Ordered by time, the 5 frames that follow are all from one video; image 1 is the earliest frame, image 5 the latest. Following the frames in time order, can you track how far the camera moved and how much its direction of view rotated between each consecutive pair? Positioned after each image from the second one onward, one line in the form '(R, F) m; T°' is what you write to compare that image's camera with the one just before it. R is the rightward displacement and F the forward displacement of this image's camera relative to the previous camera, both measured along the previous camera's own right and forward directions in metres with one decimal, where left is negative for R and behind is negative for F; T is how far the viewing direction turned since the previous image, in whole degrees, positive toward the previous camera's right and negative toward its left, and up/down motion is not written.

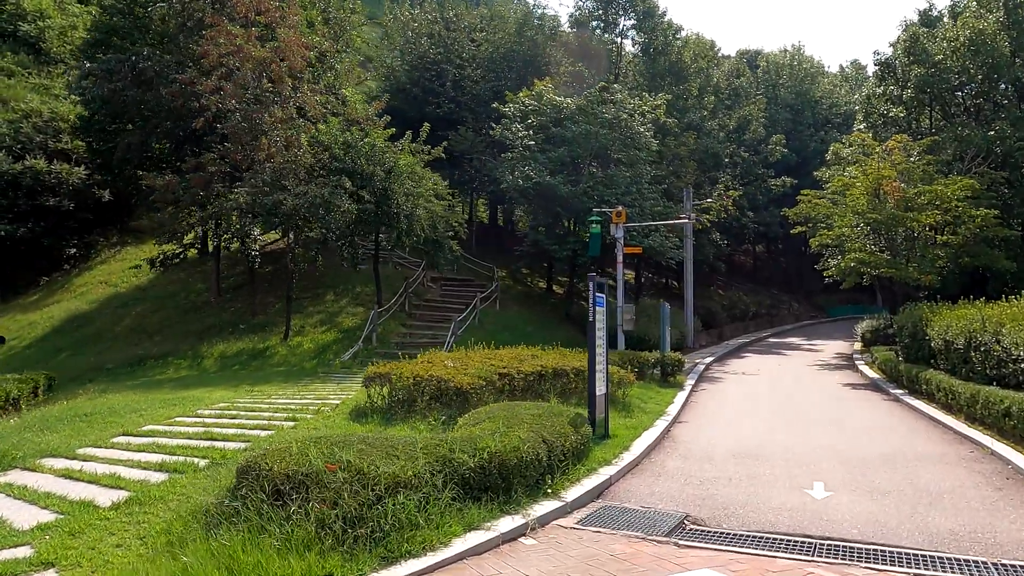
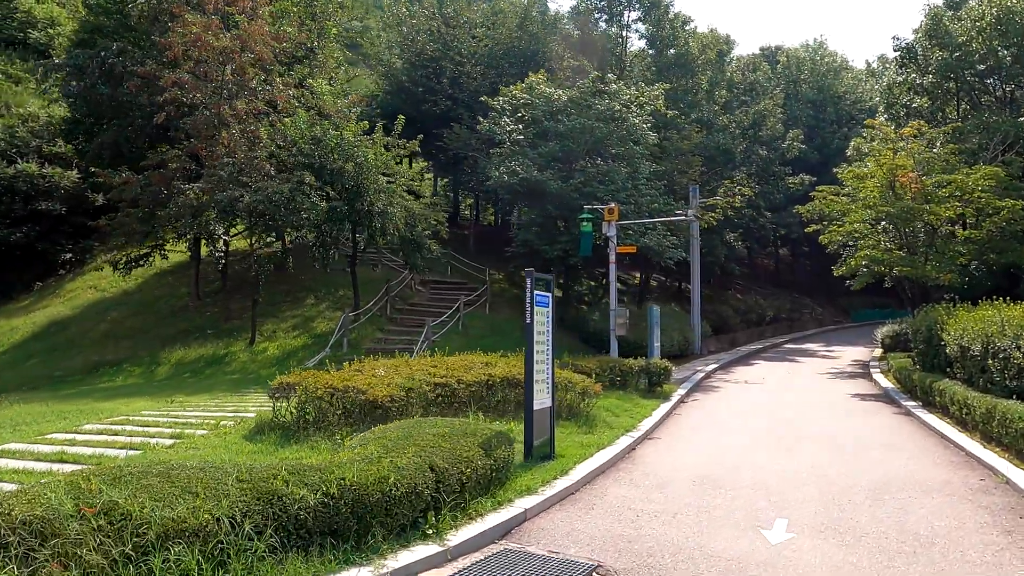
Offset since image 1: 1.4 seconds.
(+1.5, +1.5) m; -2°
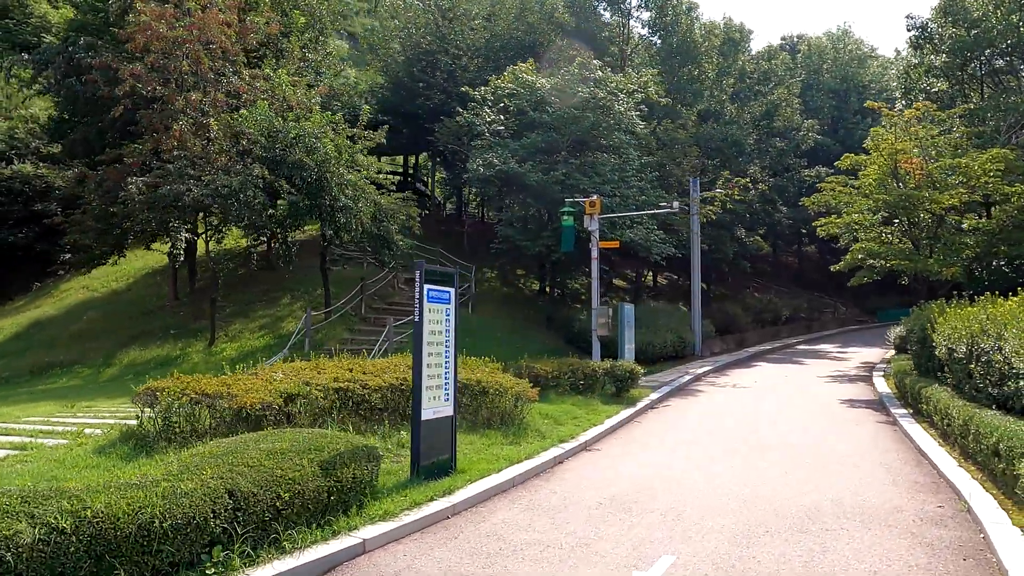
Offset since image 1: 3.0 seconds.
(+1.9, +1.2) m; -3°
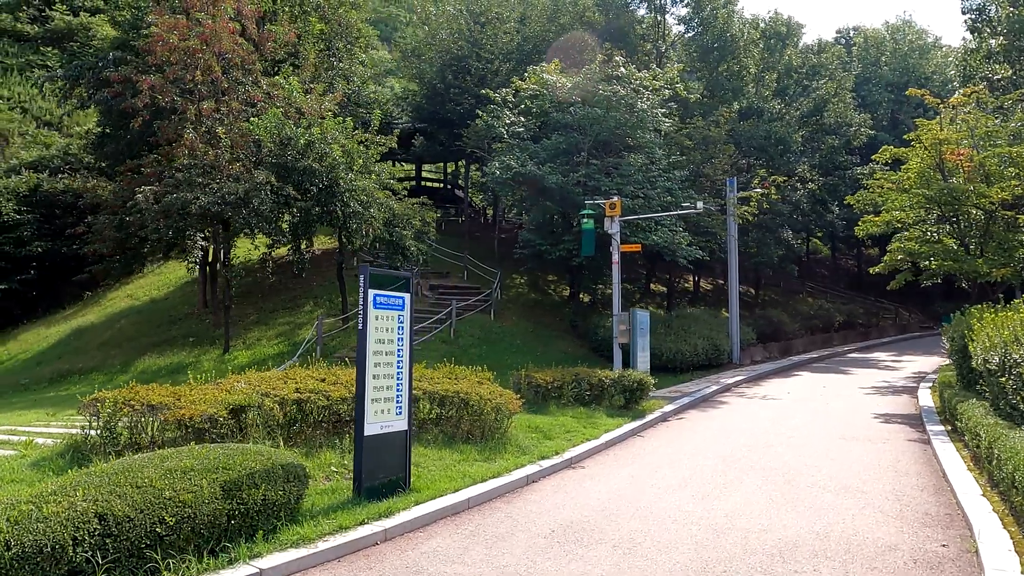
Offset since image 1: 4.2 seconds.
(+1.3, +0.7) m; -5°
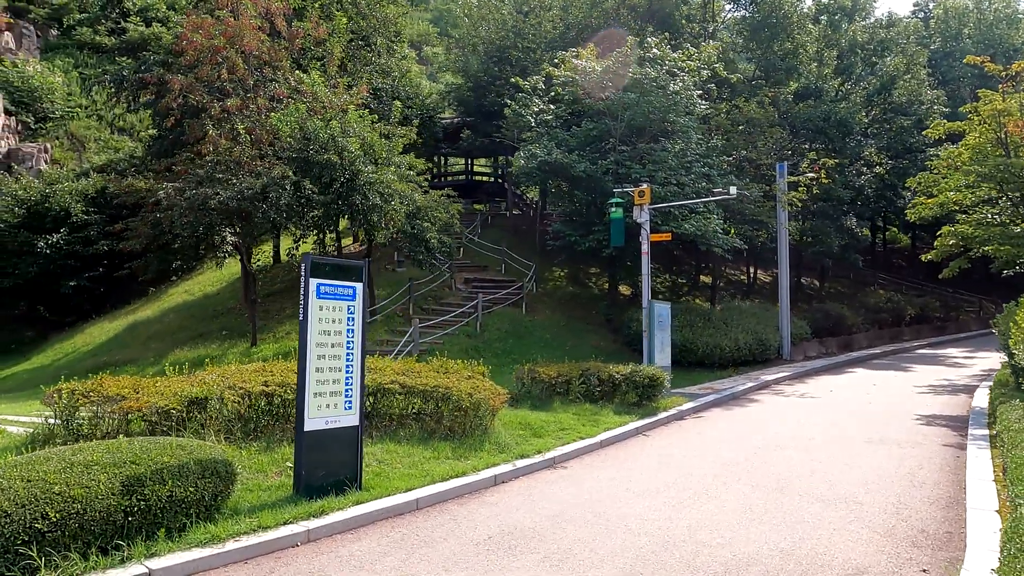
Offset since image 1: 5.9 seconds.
(+1.4, +0.6) m; -6°
